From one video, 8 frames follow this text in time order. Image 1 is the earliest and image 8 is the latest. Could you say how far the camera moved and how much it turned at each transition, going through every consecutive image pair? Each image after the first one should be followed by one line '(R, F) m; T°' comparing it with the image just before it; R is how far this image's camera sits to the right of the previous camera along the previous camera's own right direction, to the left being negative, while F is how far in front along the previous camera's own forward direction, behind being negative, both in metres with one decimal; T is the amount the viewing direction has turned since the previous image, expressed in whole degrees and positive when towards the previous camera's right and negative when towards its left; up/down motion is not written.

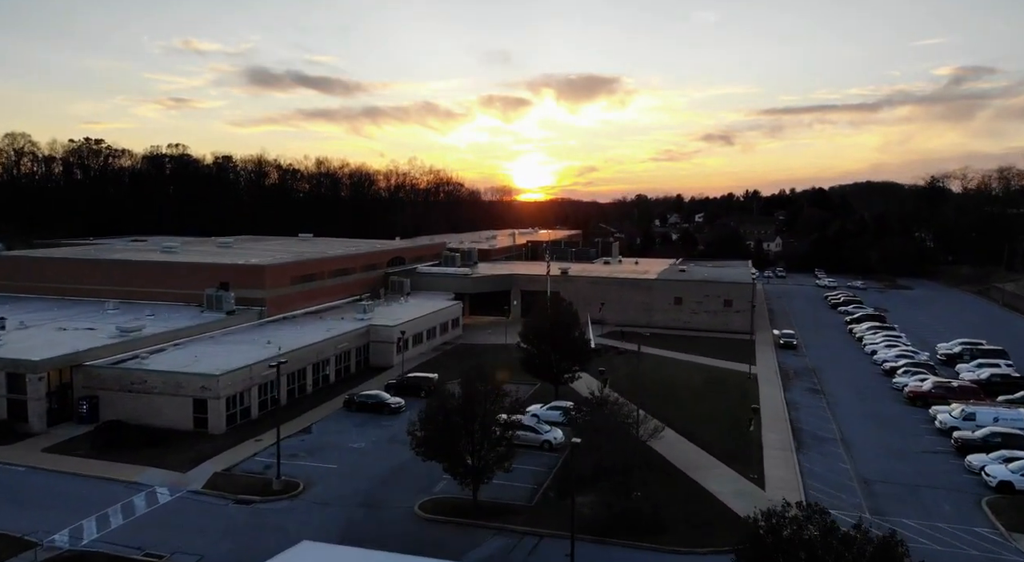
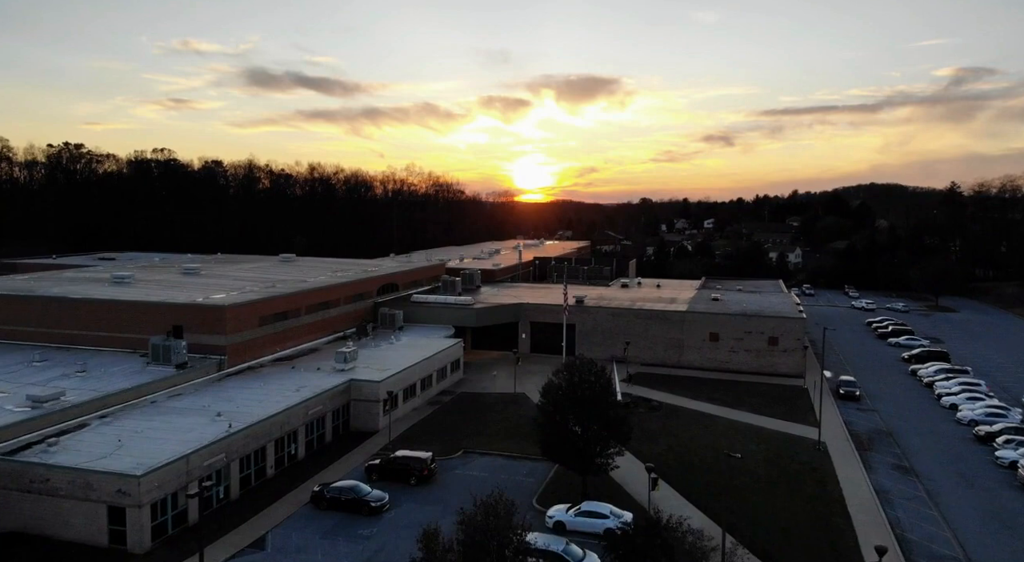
(-0.3, +3.6) m; 0°
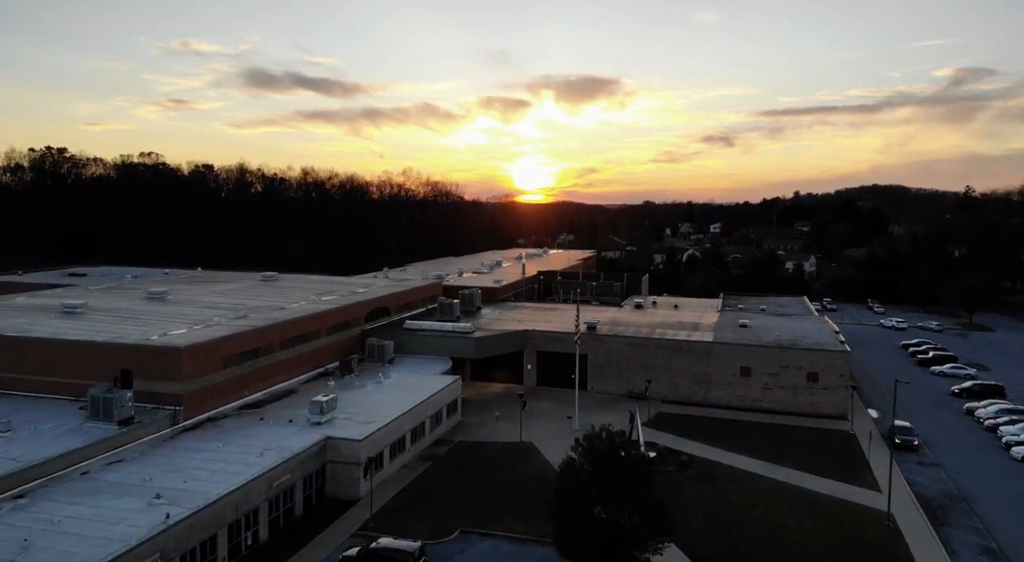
(-0.1, +2.6) m; 0°
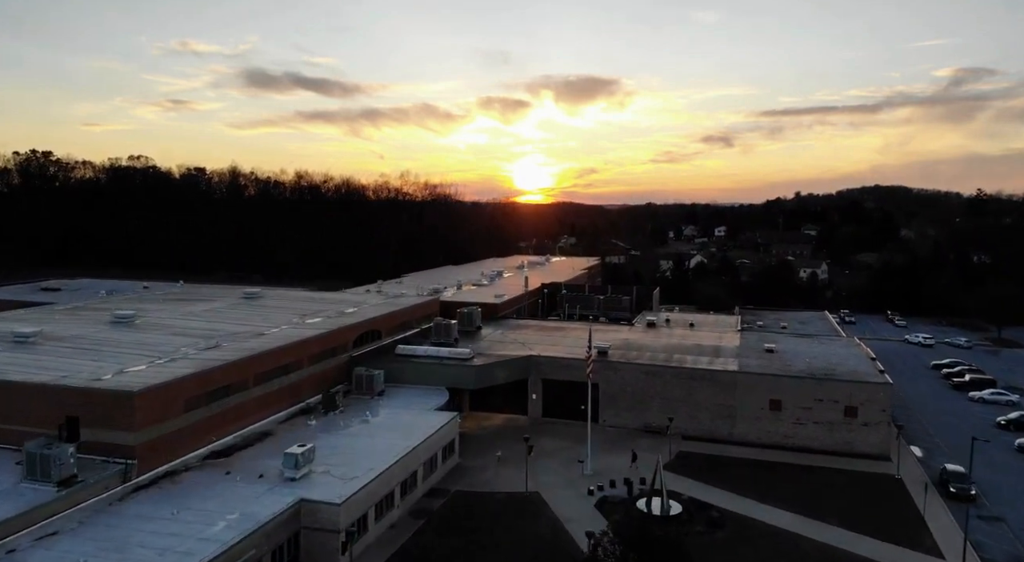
(-0.1, +2.0) m; 0°
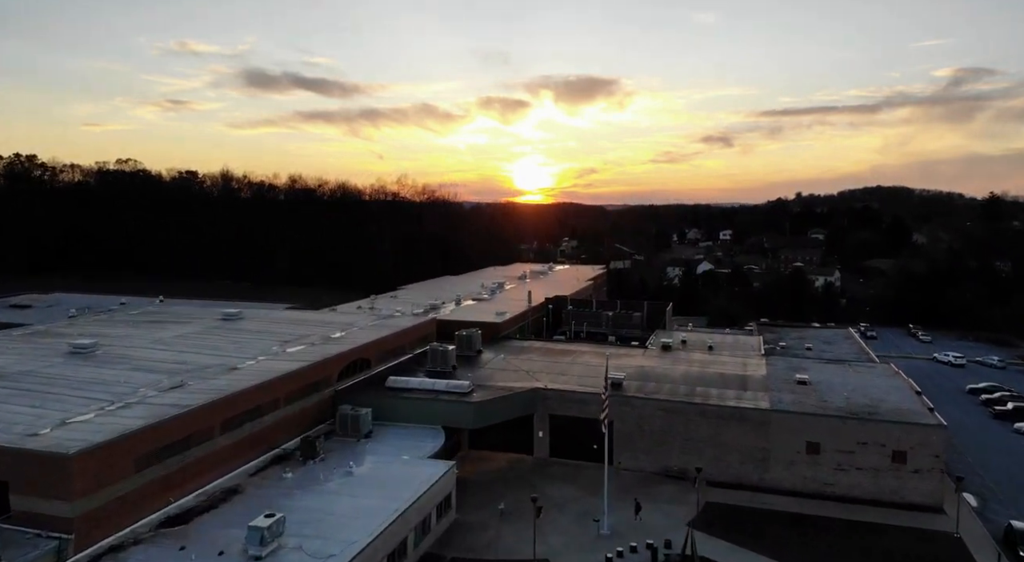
(-0.1, +2.0) m; 0°
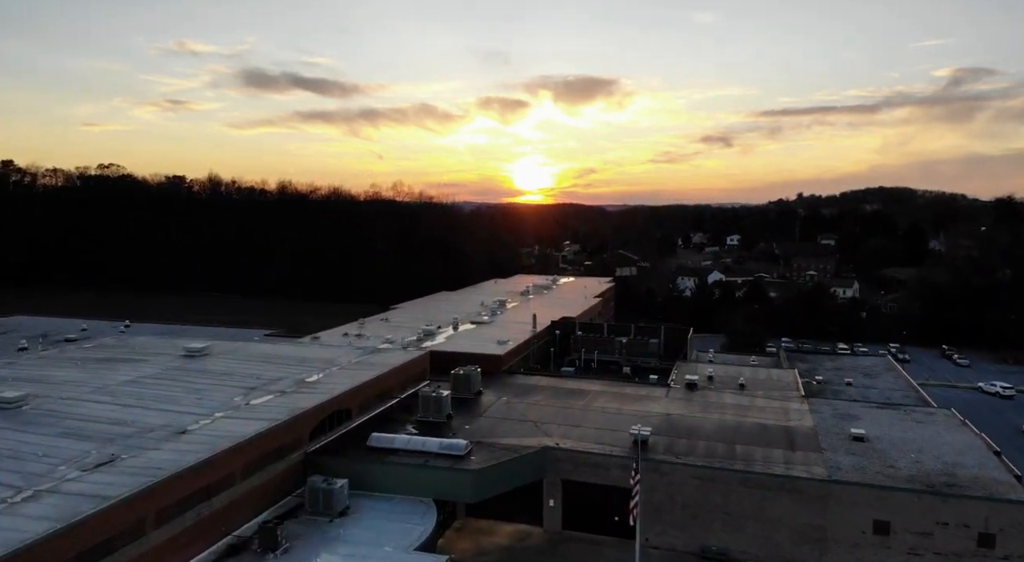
(-0.1, +2.8) m; 0°
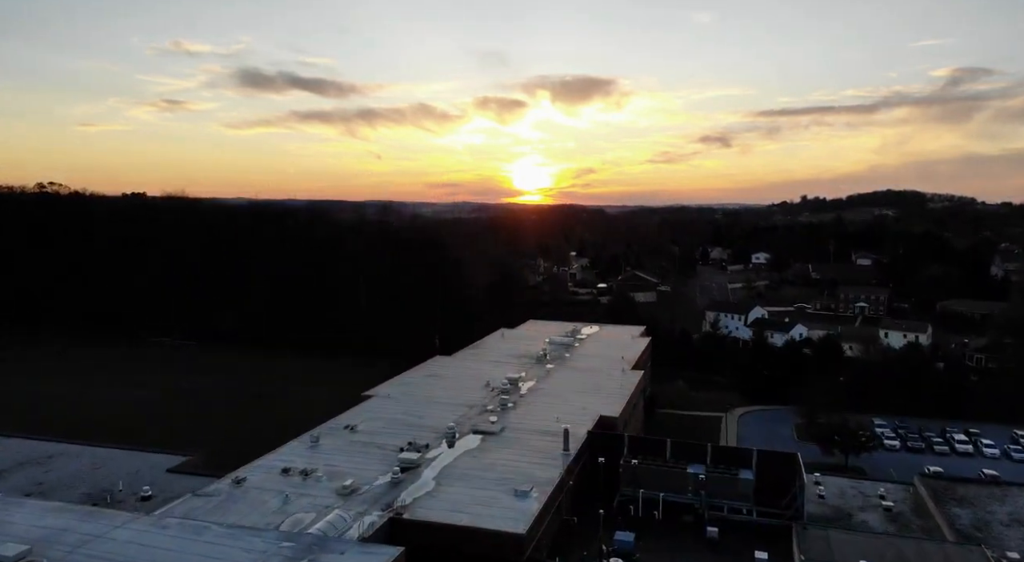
(-0.6, +8.3) m; 0°
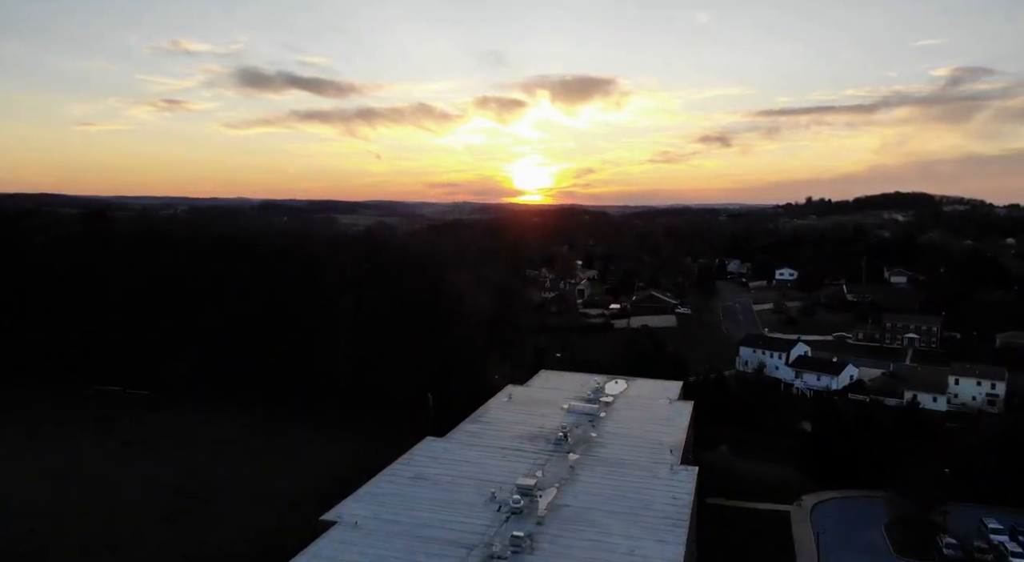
(-0.4, +6.5) m; 0°
